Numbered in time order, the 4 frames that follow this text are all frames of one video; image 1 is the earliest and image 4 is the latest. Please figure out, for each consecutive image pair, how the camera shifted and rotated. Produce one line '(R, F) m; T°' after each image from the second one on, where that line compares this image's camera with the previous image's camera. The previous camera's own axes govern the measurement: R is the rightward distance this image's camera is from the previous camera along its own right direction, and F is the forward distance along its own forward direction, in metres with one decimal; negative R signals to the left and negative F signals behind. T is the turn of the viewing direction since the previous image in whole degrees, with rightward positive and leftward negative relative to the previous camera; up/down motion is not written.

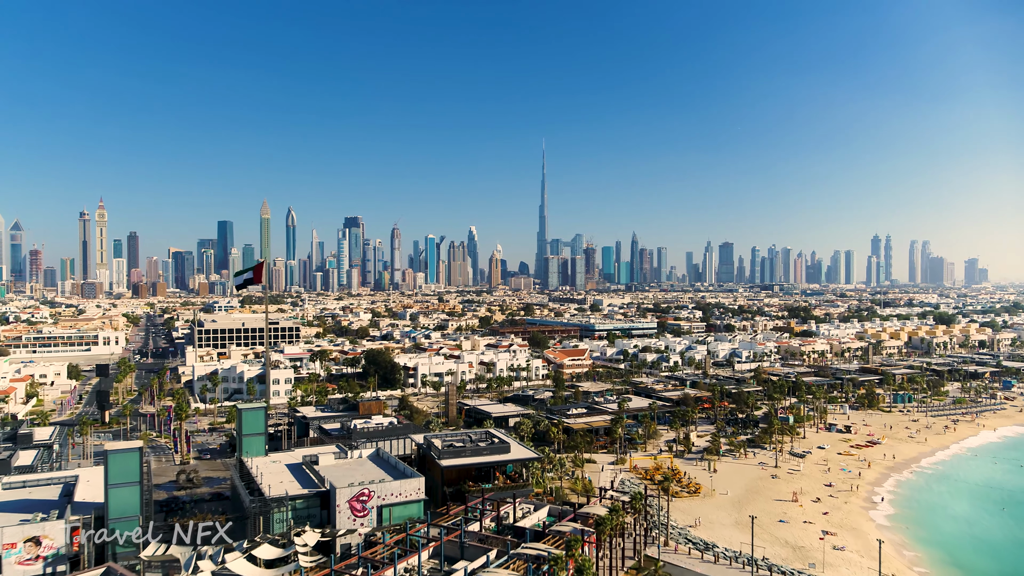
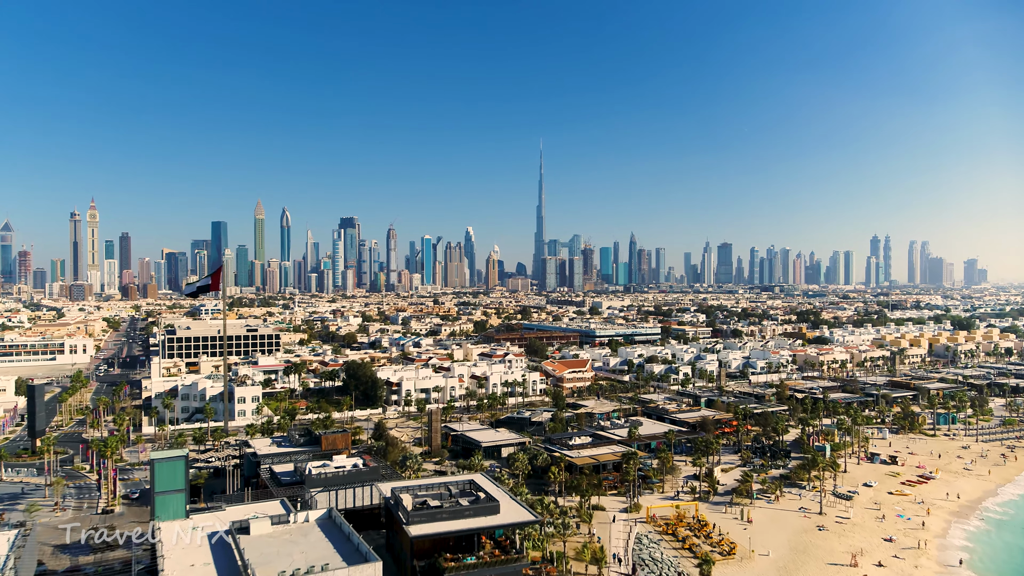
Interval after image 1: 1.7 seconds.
(+0.2, +4.8) m; 0°
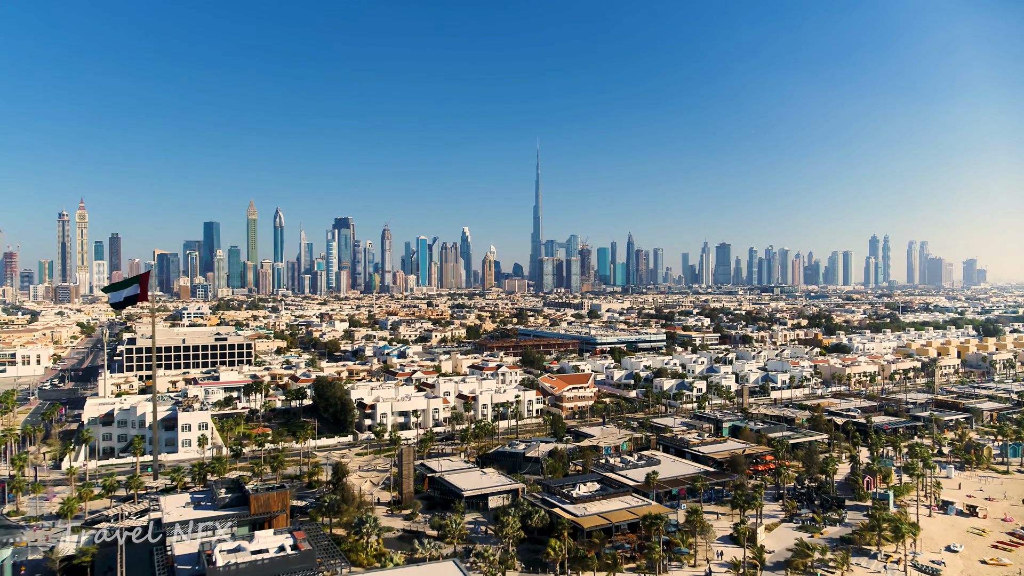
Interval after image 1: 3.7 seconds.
(+0.3, +5.8) m; 0°
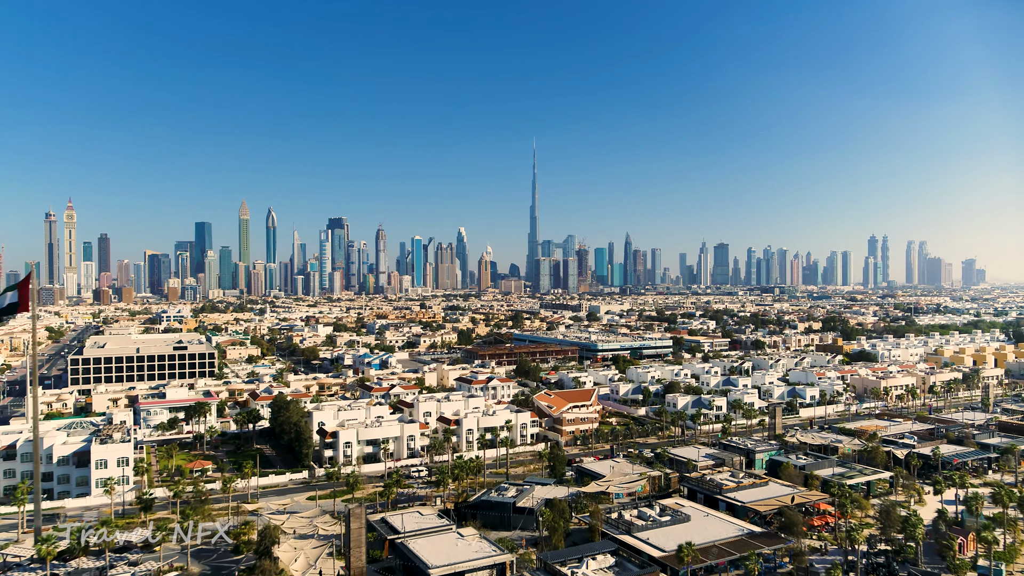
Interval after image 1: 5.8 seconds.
(+0.3, +6.2) m; 0°
